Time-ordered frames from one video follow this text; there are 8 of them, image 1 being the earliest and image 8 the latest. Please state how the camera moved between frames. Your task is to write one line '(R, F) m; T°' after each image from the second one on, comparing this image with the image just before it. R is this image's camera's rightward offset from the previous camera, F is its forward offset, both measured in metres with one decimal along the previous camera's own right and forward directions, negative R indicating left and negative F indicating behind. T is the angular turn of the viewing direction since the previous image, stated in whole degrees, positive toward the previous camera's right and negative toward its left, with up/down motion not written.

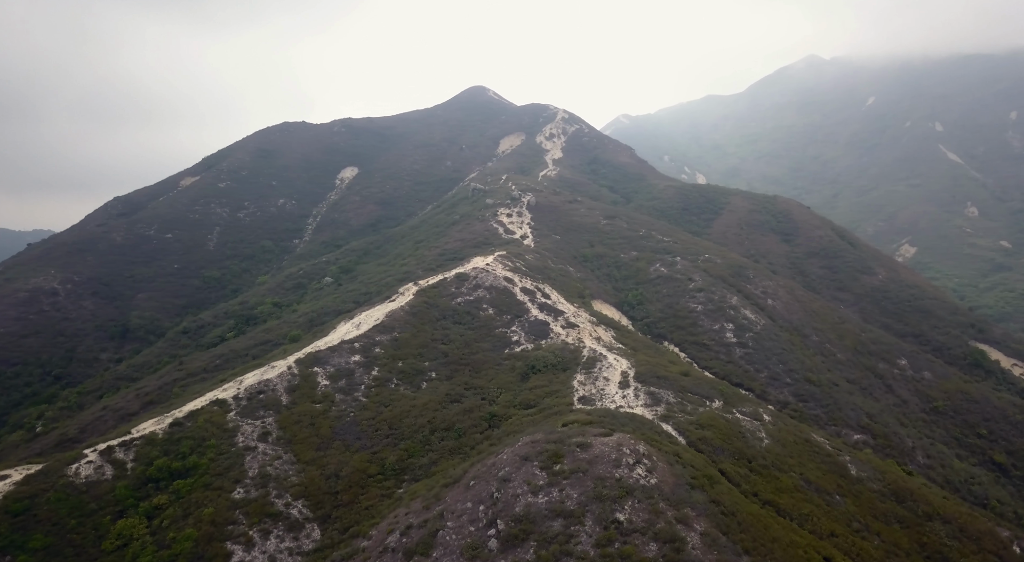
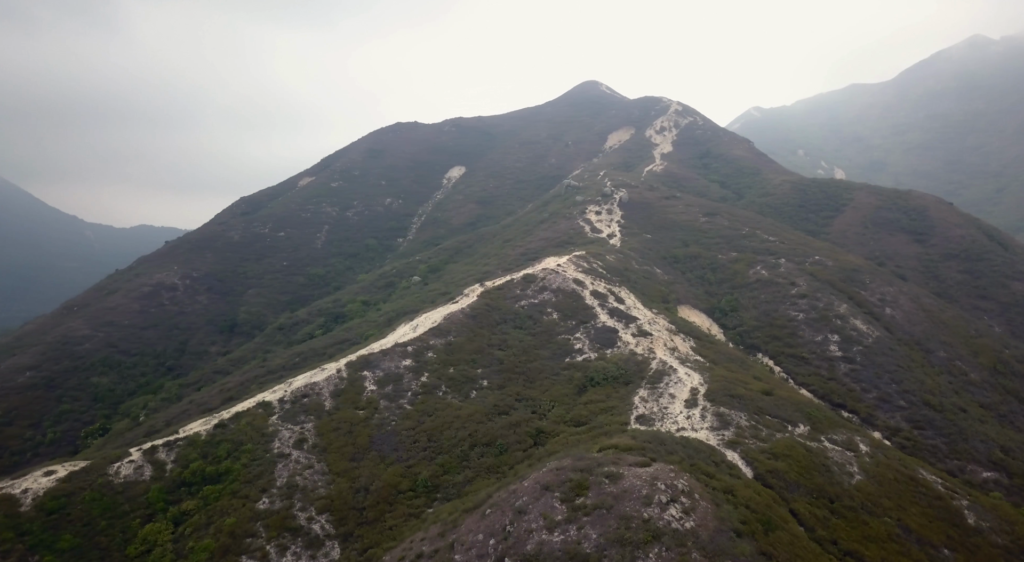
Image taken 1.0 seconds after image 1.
(+4.3, +3.3) m; -11°
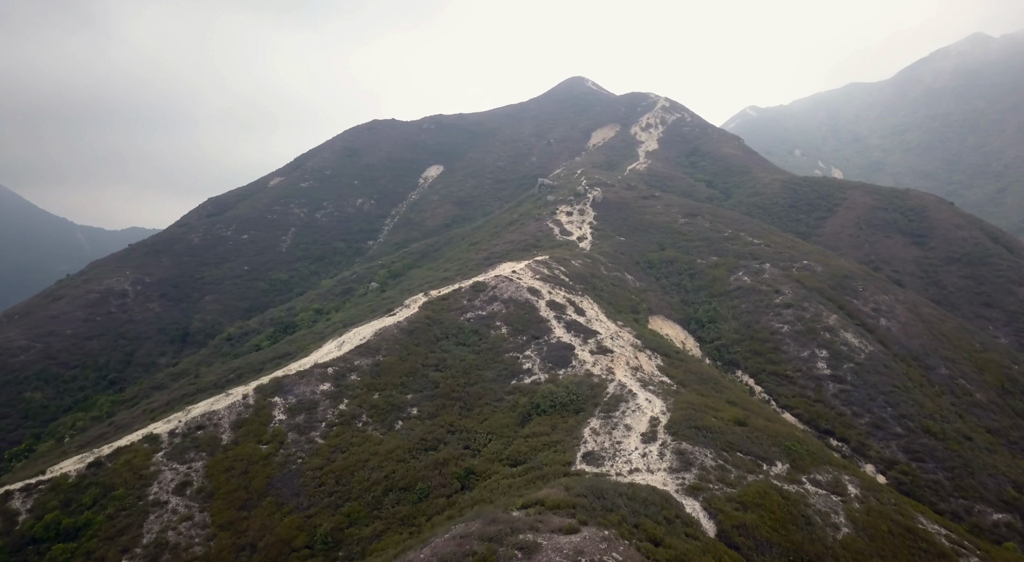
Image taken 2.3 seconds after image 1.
(+4.3, +5.7) m; 0°
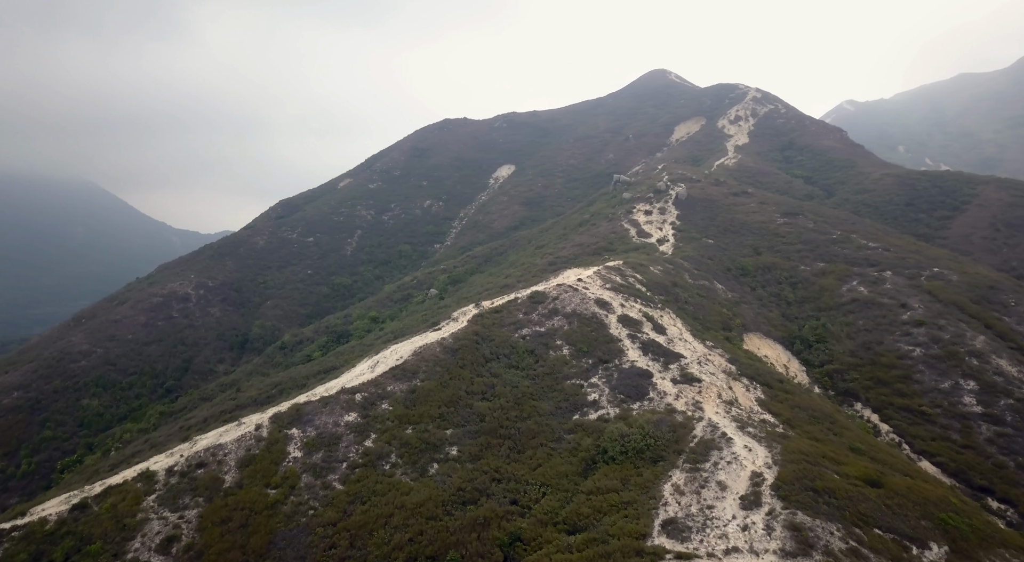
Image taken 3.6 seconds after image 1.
(+0.6, +7.2) m; -7°
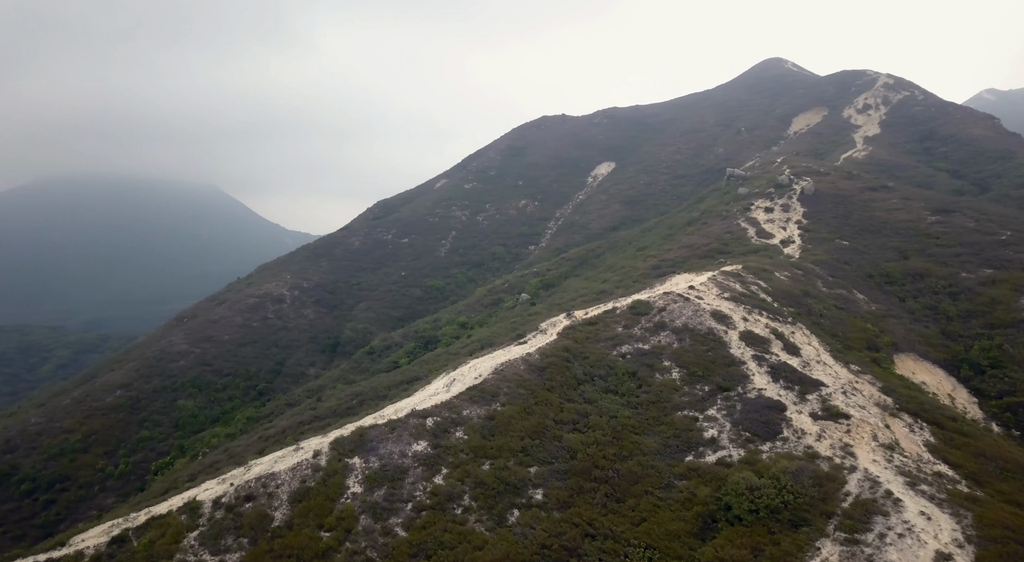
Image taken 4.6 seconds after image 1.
(-0.3, +5.5) m; -9°
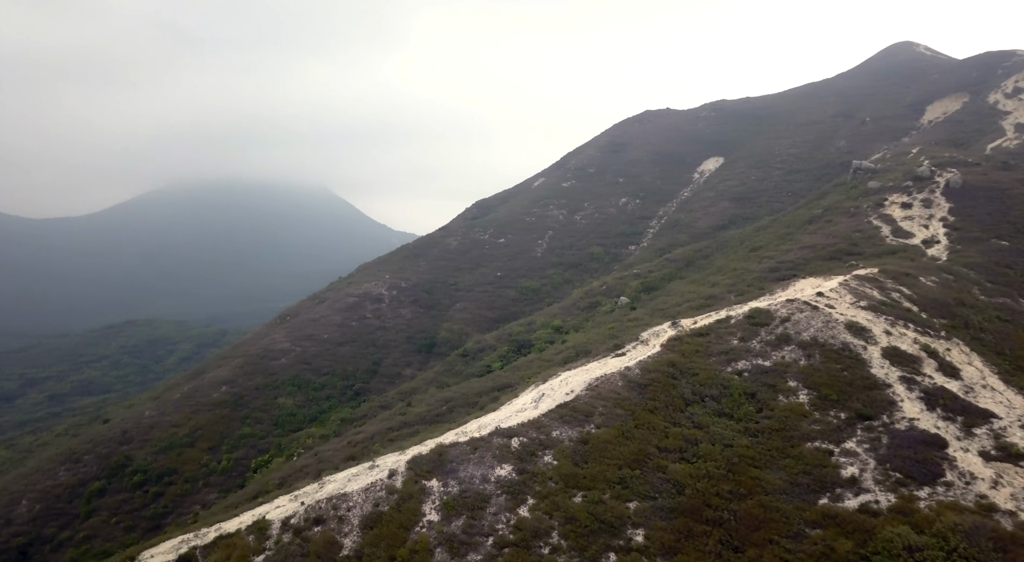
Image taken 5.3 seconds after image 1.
(0.0, +3.2) m; -10°
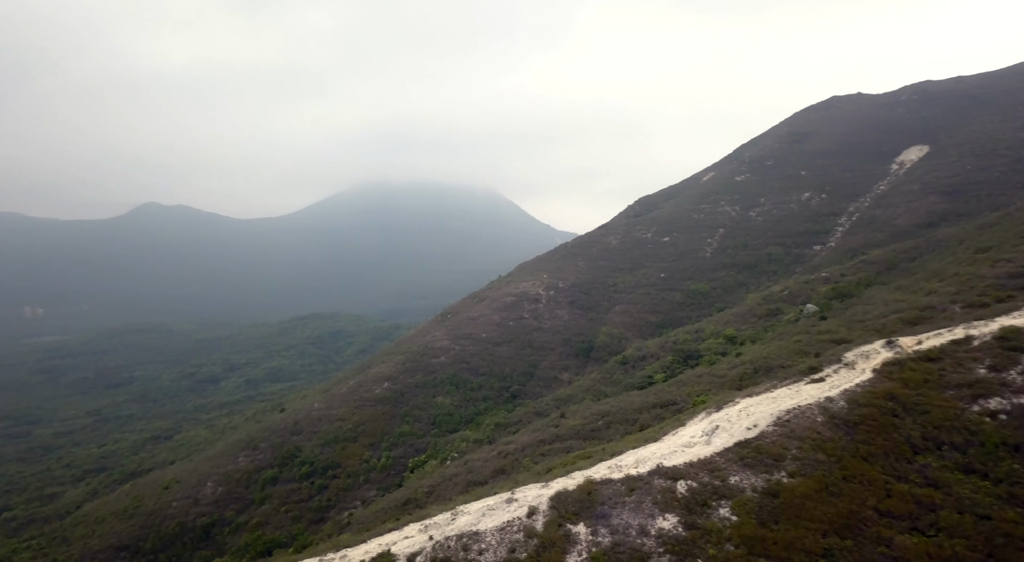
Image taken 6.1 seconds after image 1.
(-0.2, +3.8) m; -16°
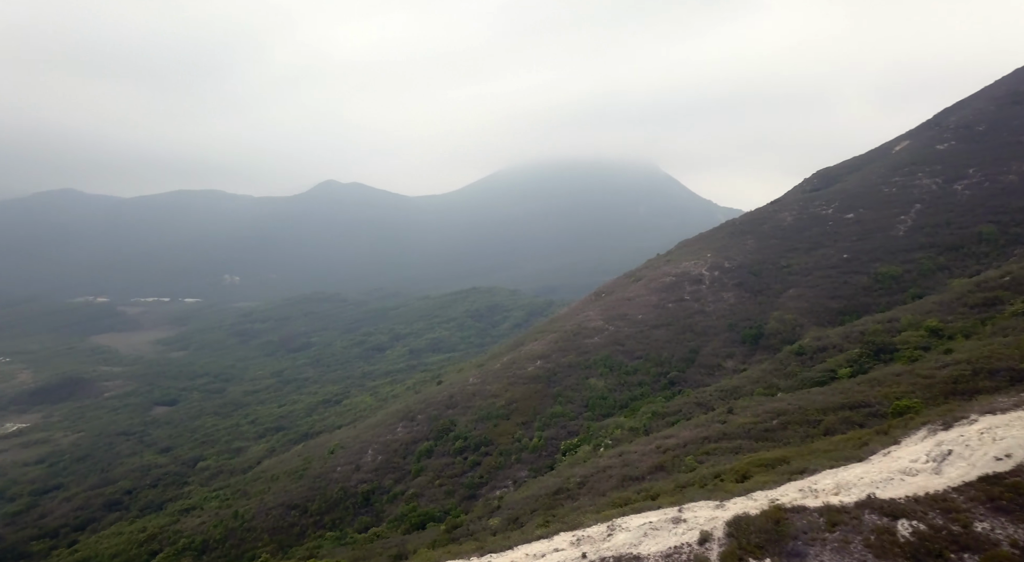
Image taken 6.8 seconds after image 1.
(-0.5, +2.5) m; -15°
